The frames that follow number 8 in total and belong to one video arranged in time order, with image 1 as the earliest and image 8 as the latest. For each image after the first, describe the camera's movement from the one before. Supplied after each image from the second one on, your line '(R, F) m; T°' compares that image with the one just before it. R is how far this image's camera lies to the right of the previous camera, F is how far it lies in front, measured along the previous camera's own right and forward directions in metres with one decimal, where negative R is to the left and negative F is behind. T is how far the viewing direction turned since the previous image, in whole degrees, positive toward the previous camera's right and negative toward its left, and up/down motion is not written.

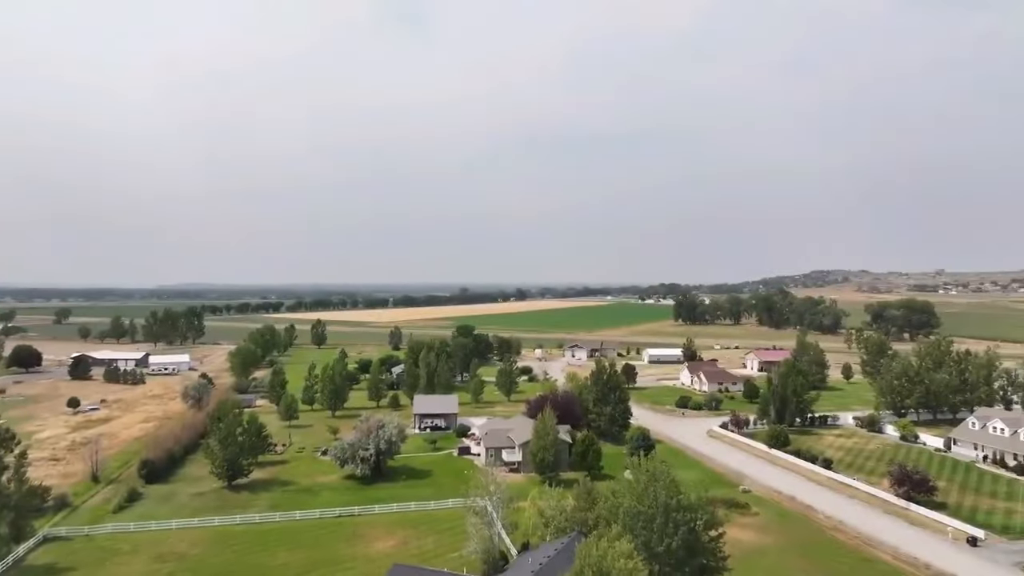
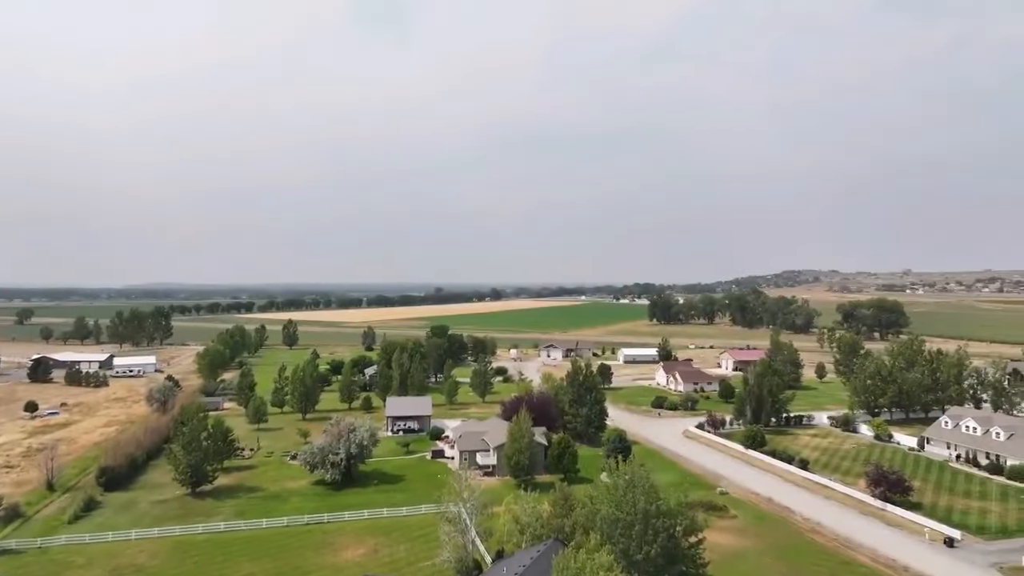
(0.0, +0.9) m; +2°
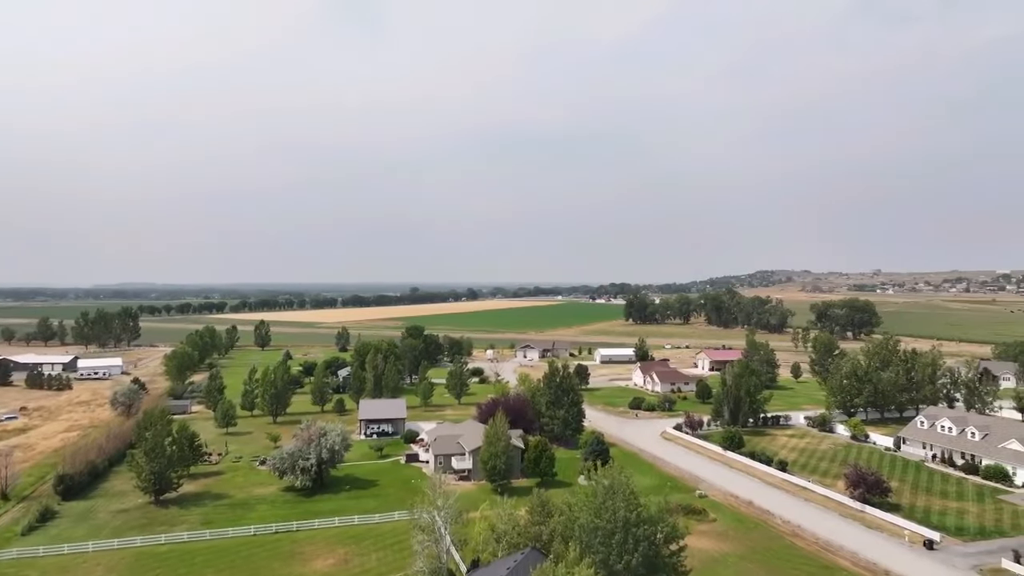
(0.0, +0.9) m; +2°
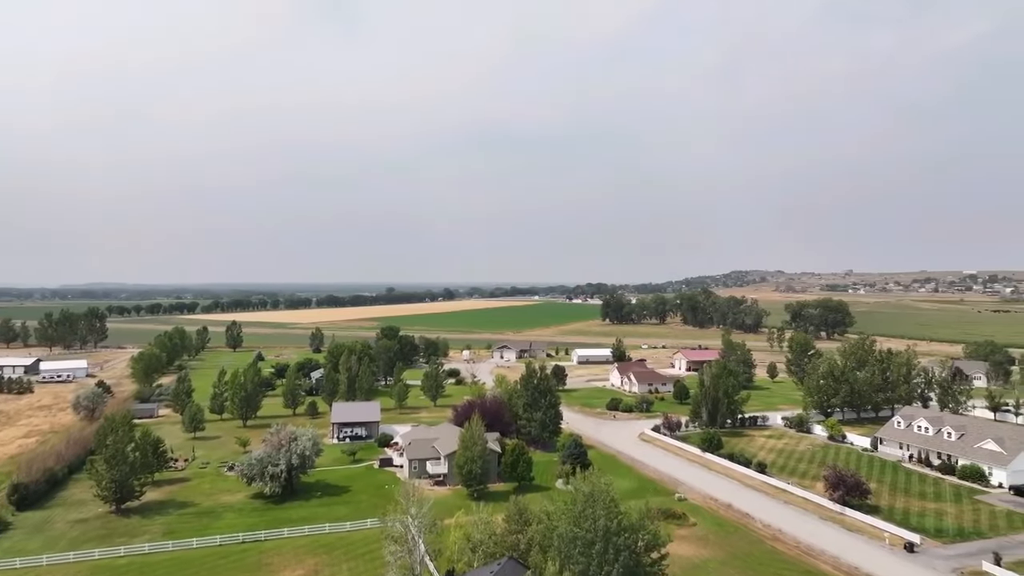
(0.0, +0.9) m; +2°
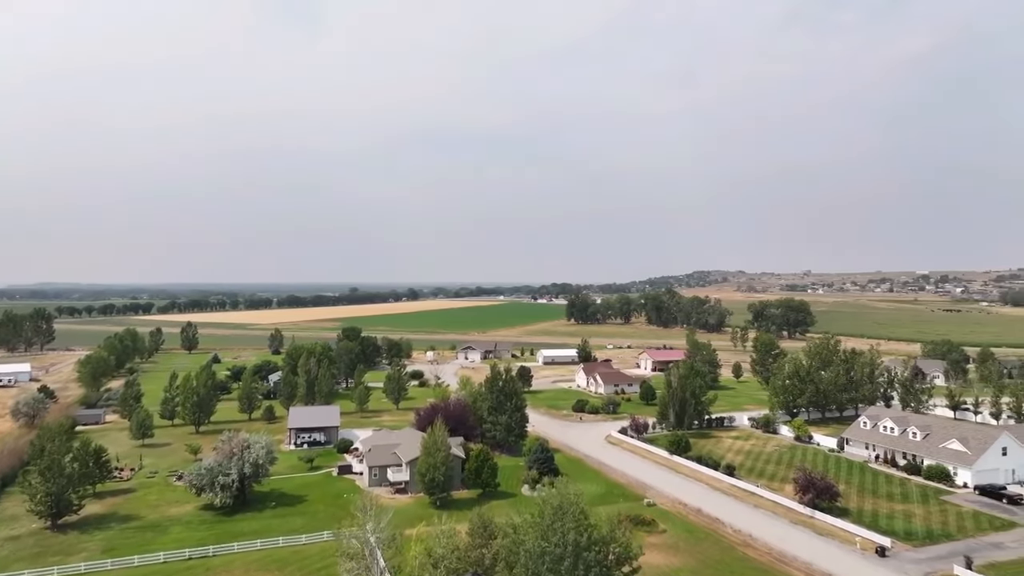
(0.0, +1.4) m; +3°
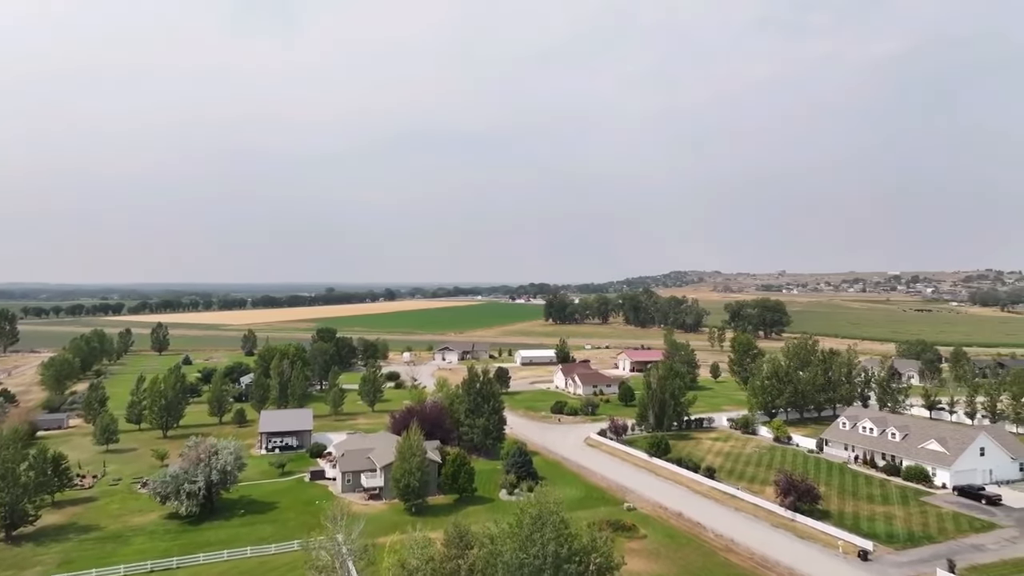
(0.0, +0.9) m; +2°
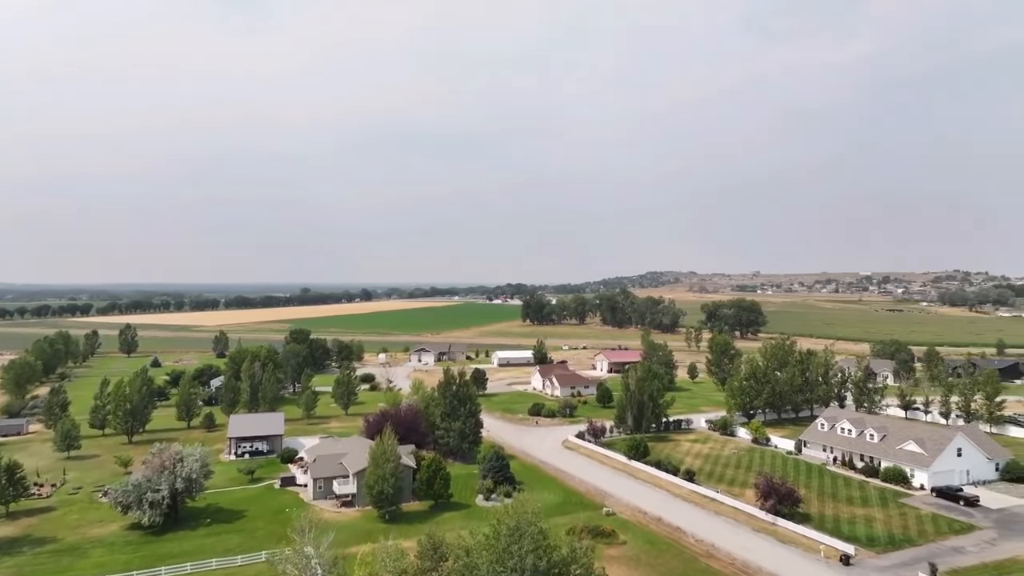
(0.0, +0.9) m; +2°
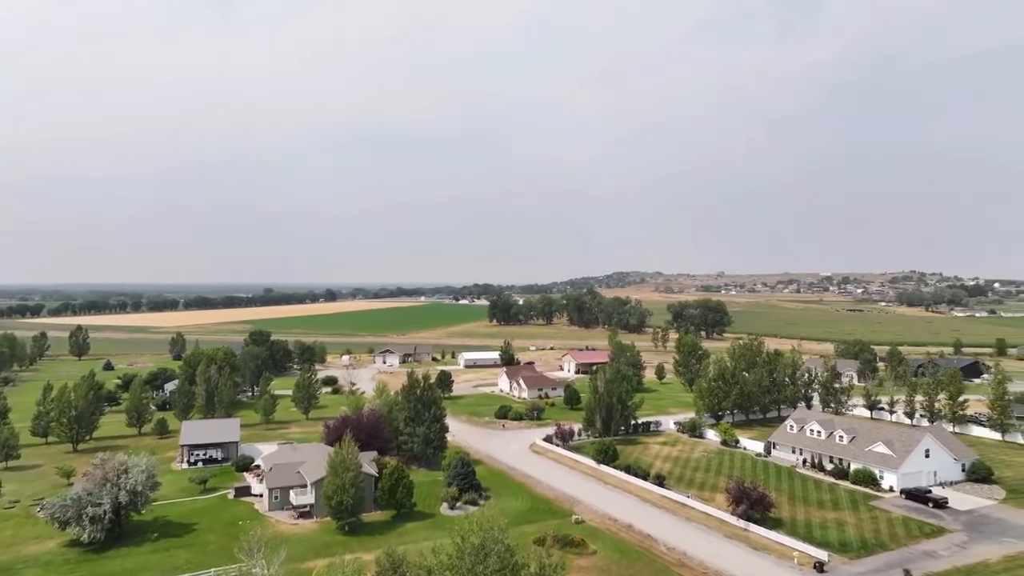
(+0.1, +1.3) m; +3°
